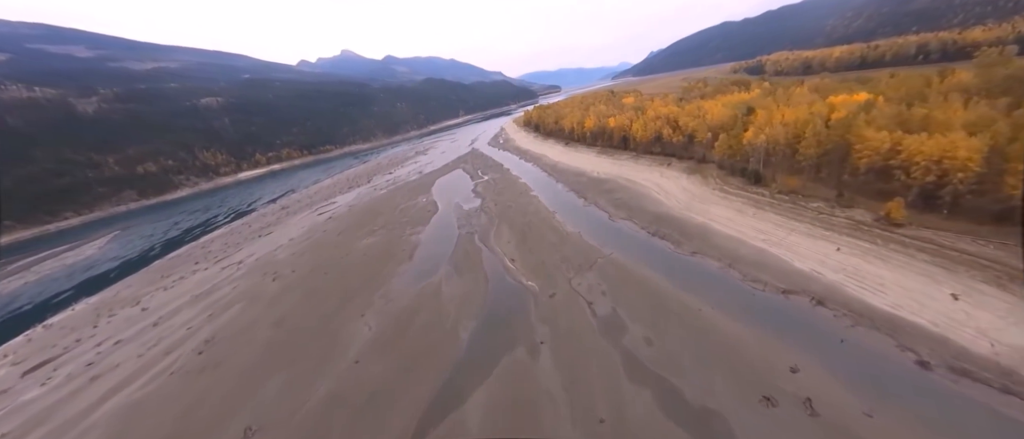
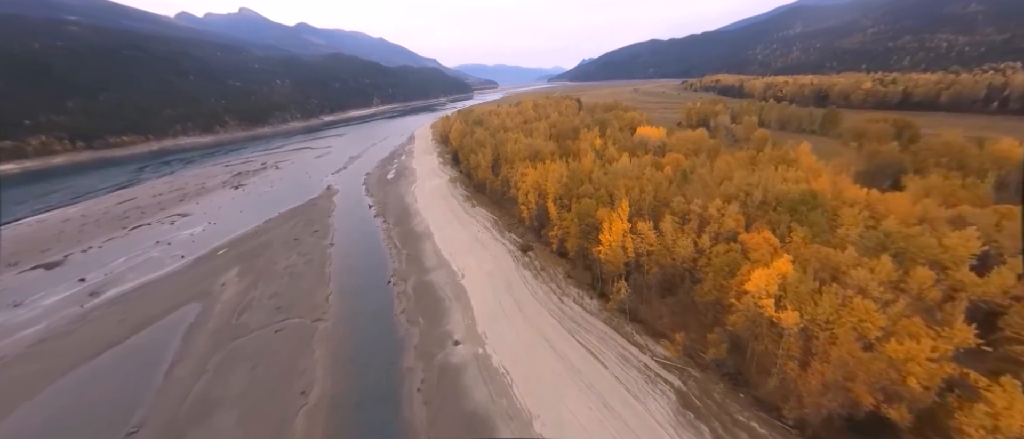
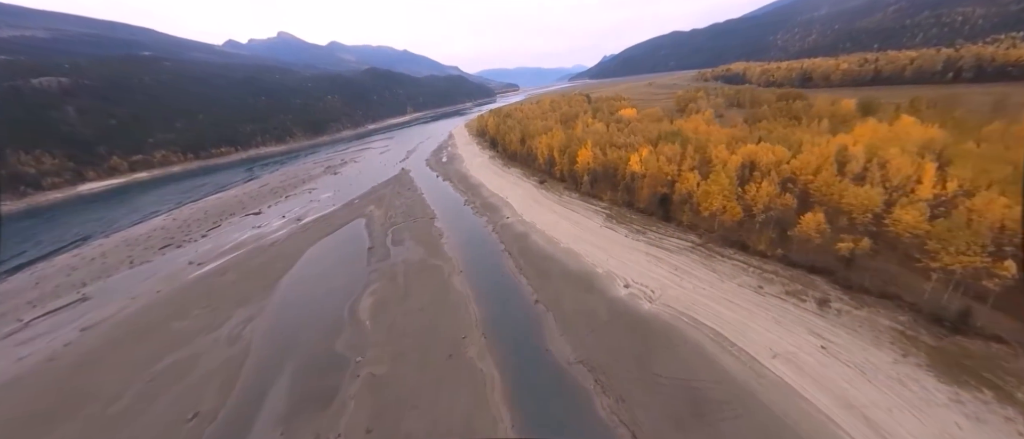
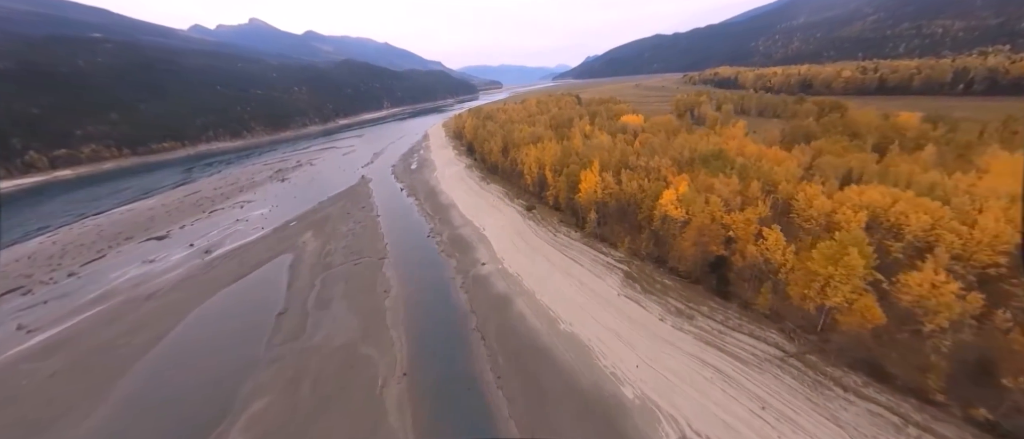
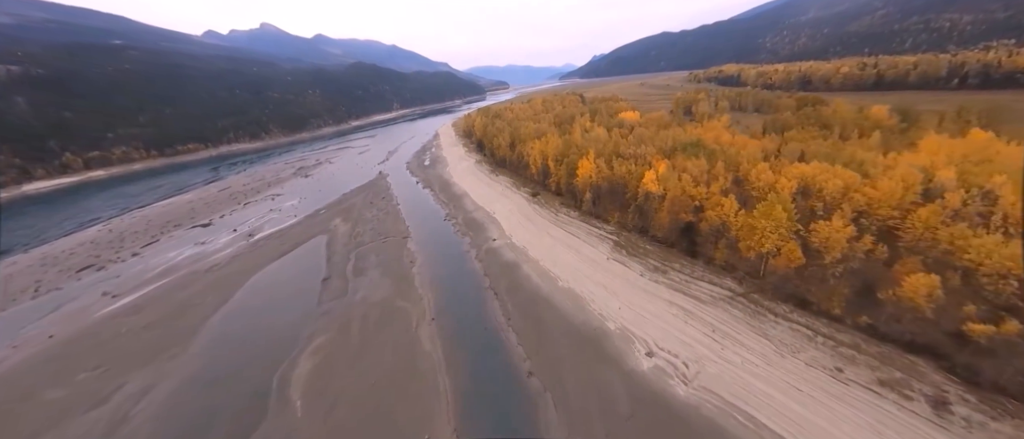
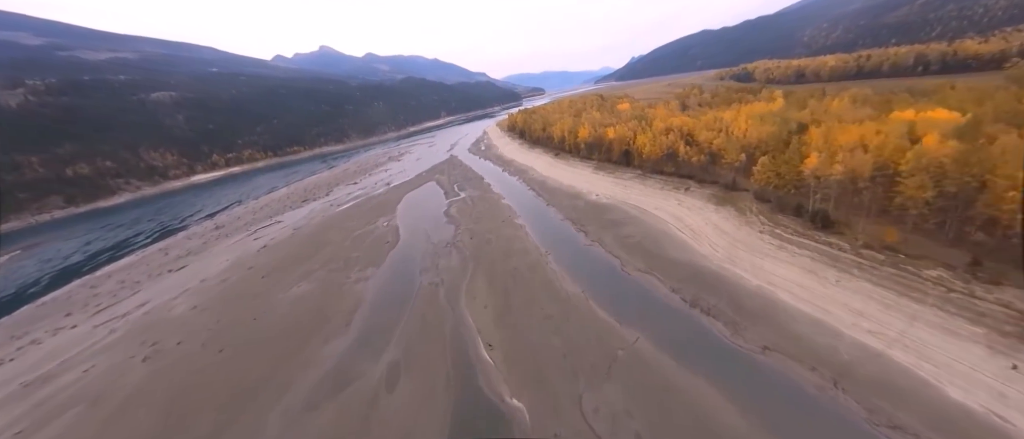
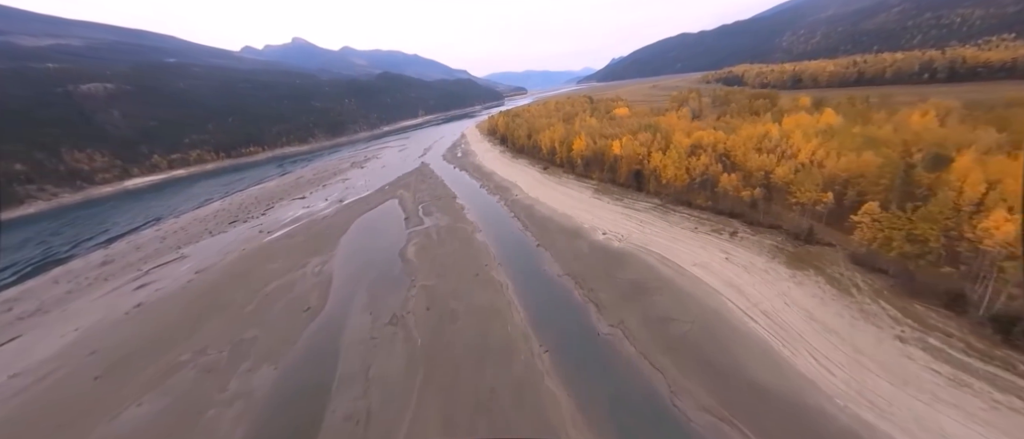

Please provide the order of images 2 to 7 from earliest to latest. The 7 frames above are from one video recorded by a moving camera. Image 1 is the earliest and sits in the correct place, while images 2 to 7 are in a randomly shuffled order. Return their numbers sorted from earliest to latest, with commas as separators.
6, 7, 3, 5, 4, 2
